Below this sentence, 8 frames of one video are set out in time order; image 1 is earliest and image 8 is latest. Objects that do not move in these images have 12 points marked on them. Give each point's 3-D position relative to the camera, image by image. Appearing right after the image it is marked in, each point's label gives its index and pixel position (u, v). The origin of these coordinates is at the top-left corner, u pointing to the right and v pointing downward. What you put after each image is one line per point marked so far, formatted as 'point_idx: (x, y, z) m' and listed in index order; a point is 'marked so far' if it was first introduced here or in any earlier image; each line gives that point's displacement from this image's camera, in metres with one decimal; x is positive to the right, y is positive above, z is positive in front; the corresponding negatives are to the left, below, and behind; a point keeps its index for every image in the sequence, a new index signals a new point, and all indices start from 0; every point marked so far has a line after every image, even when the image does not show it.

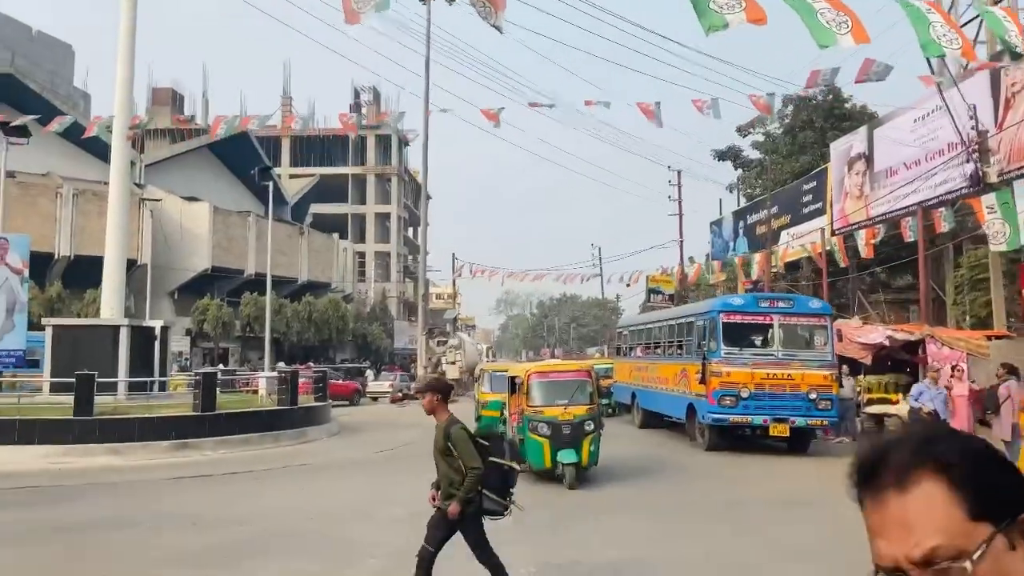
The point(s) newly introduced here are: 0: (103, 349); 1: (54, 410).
0: (-10.0, -1.5, +18.8) m
1: (-9.2, -2.5, +15.5) m
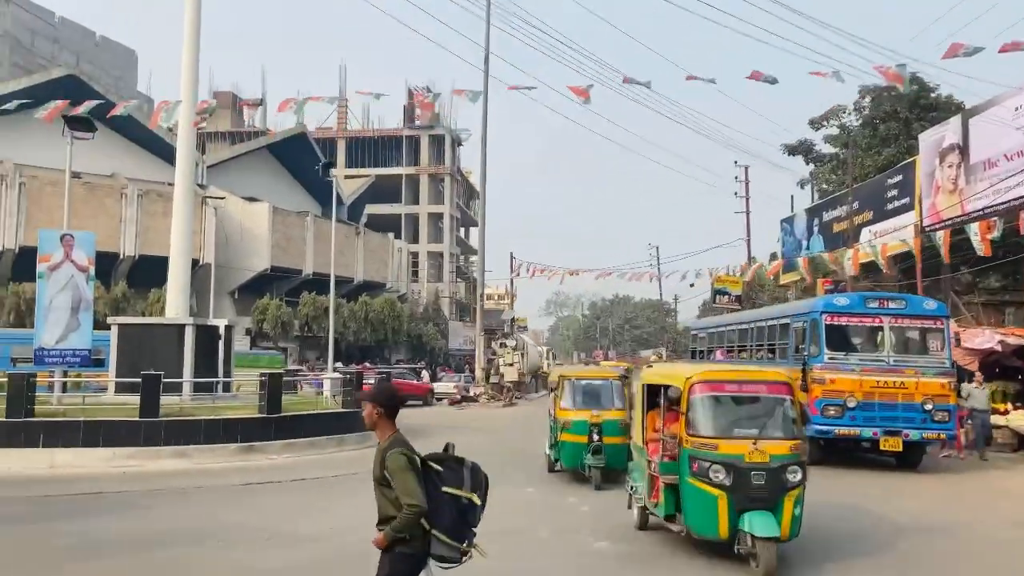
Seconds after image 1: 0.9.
0: (-8.3, -1.4, +18.5) m
1: (-7.7, -2.4, +15.1) m
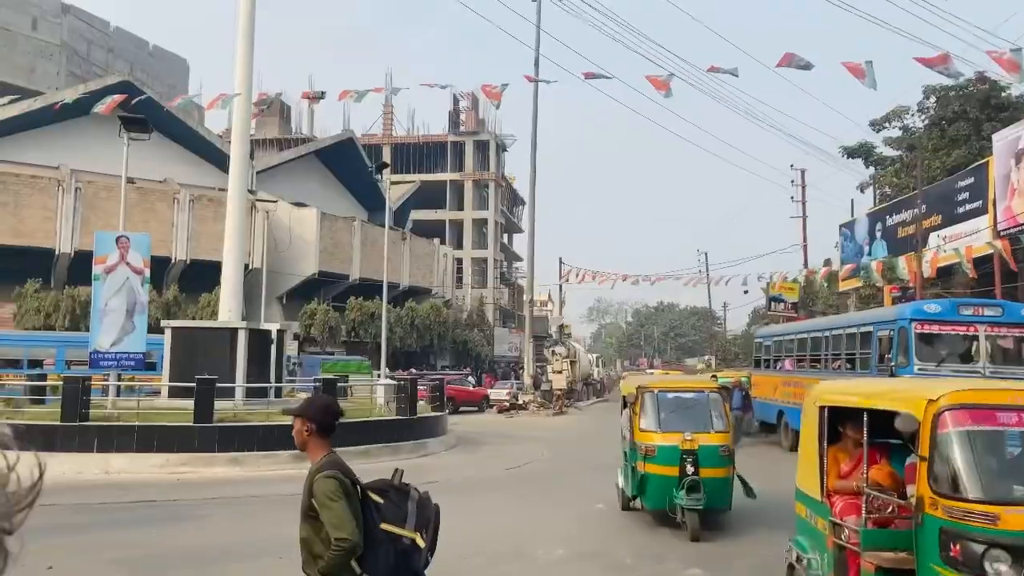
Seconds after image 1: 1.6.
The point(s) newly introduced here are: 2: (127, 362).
0: (-6.9, -1.5, +18.2) m
1: (-6.5, -2.5, +14.8) m
2: (-7.7, -1.5, +15.5) m
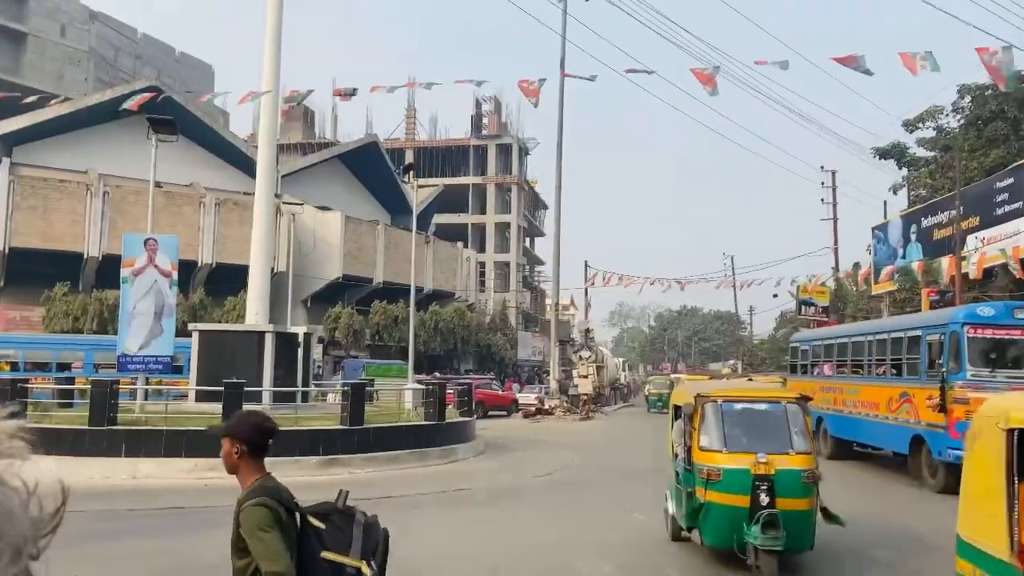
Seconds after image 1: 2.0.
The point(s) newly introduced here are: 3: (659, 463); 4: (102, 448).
0: (-6.2, -1.6, +18.1) m
1: (-5.9, -2.5, +14.6) m
2: (-7.1, -1.5, +15.3) m
3: (+3.2, -3.8, +16.4) m
4: (-7.2, -2.8, +13.6) m
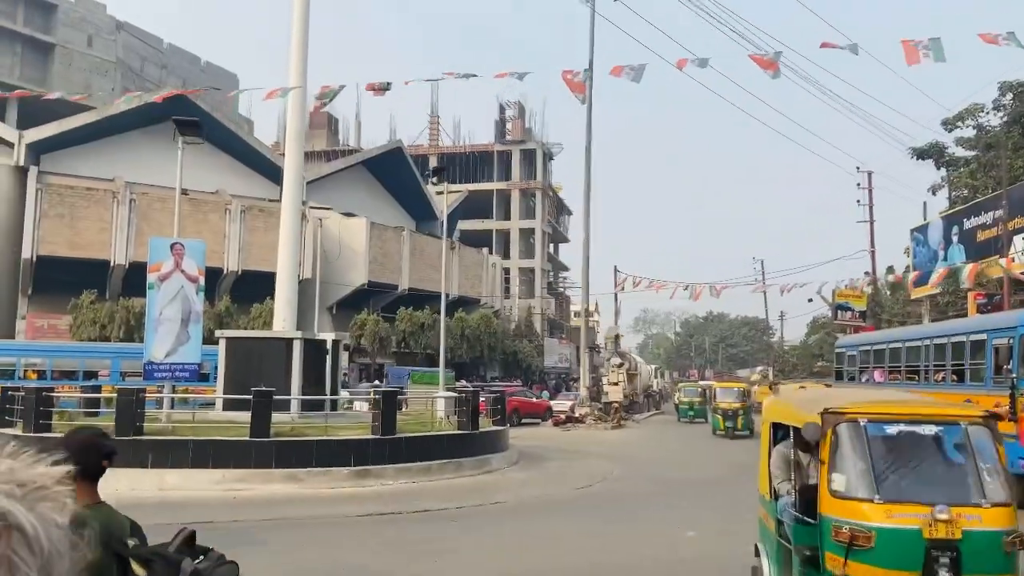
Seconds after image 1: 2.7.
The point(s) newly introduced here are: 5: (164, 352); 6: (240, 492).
0: (-5.4, -1.7, +17.6) m
1: (-5.2, -2.6, +14.1) m
2: (-6.4, -1.7, +14.9) m
3: (+3.9, -3.8, +15.7) m
4: (-6.6, -2.9, +13.1) m
5: (-6.7, -1.2, +14.8) m
6: (-4.5, -3.4, +12.9) m
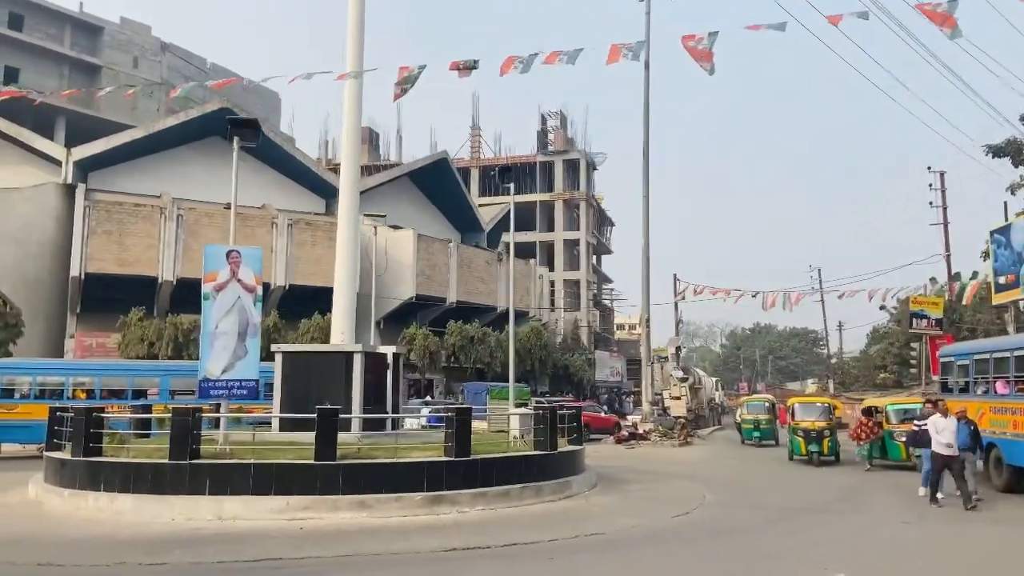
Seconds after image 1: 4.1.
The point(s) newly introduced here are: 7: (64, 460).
0: (-3.8, -1.9, +16.5) m
1: (-3.7, -2.8, +13.0) m
2: (-4.9, -1.8, +13.8) m
3: (+5.5, -3.9, +14.1) m
4: (-5.1, -3.1, +12.0) m
5: (-5.2, -1.4, +13.7) m
6: (-3.1, -3.5, +11.7) m
7: (-7.7, -2.9, +13.2) m
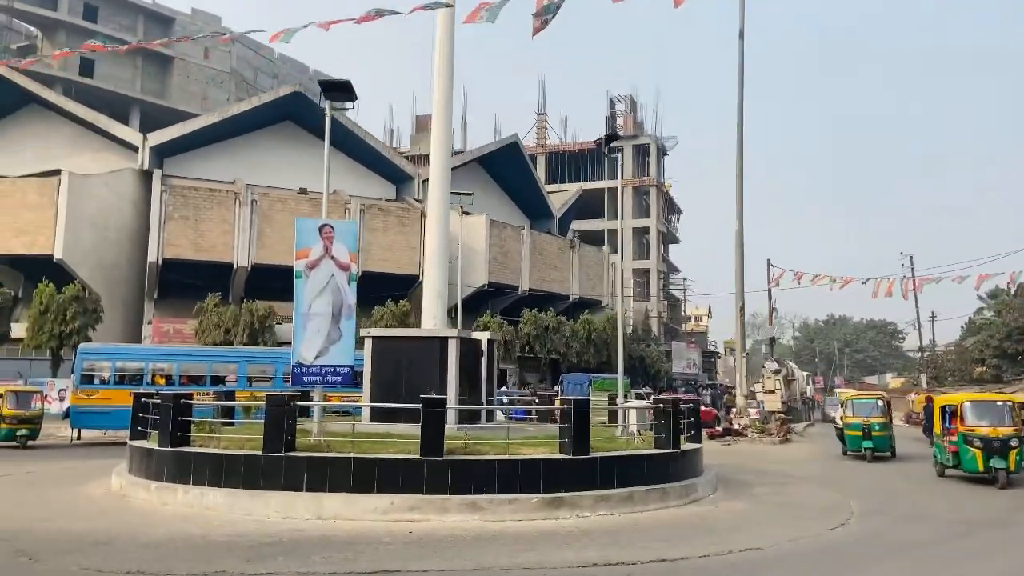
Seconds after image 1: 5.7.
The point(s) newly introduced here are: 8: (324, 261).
0: (-1.7, -1.5, +15.2) m
1: (-1.8, -2.4, +11.8) m
2: (-3.0, -1.5, +12.7) m
3: (+7.4, -3.5, +12.2) m
4: (-3.3, -2.7, +10.9) m
5: (-3.3, -1.1, +12.6) m
6: (-1.3, -3.2, +10.4) m
7: (-5.8, -2.6, +12.3) m
8: (-3.1, +0.5, +12.8) m
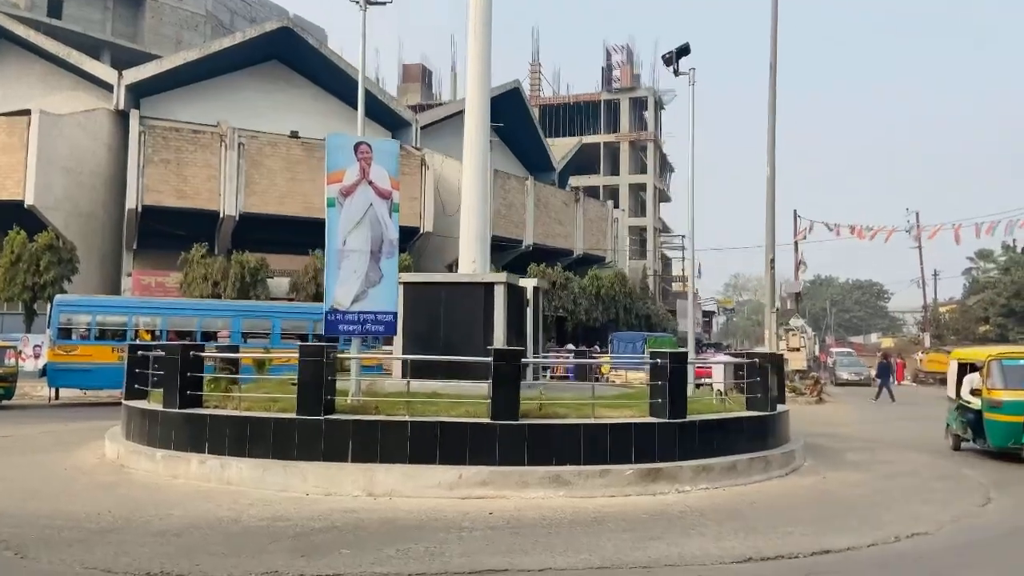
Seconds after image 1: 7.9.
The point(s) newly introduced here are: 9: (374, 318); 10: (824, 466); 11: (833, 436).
0: (-0.7, -0.5, +13.2) m
1: (-0.8, -1.5, +9.8) m
2: (-1.9, -0.5, +10.6) m
3: (+8.4, -2.7, +10.6) m
4: (-2.2, -1.9, +8.9) m
5: (-2.2, -0.1, +10.5) m
6: (-0.3, -2.4, +8.5) m
7: (-4.7, -1.6, +10.2) m
8: (-2.1, +1.4, +10.6) m
9: (-1.9, -0.4, +10.6) m
10: (+4.6, -2.7, +11.7) m
11: (+6.3, -2.9, +15.5) m
